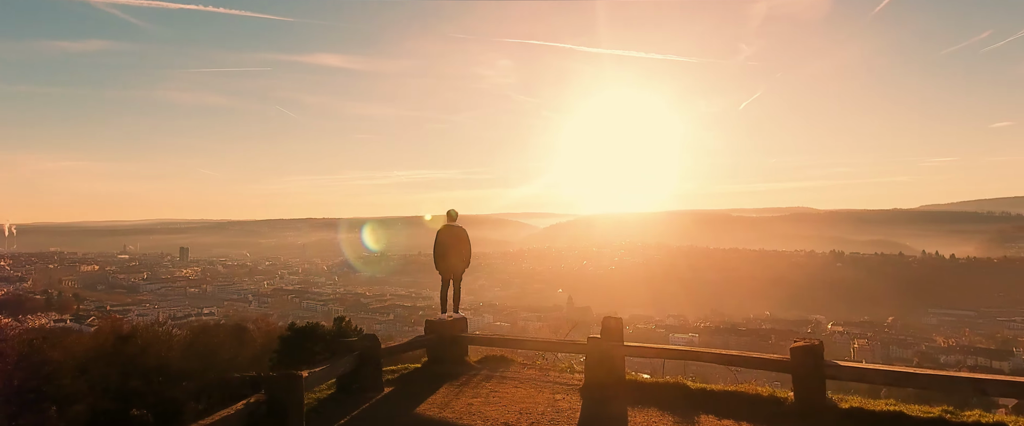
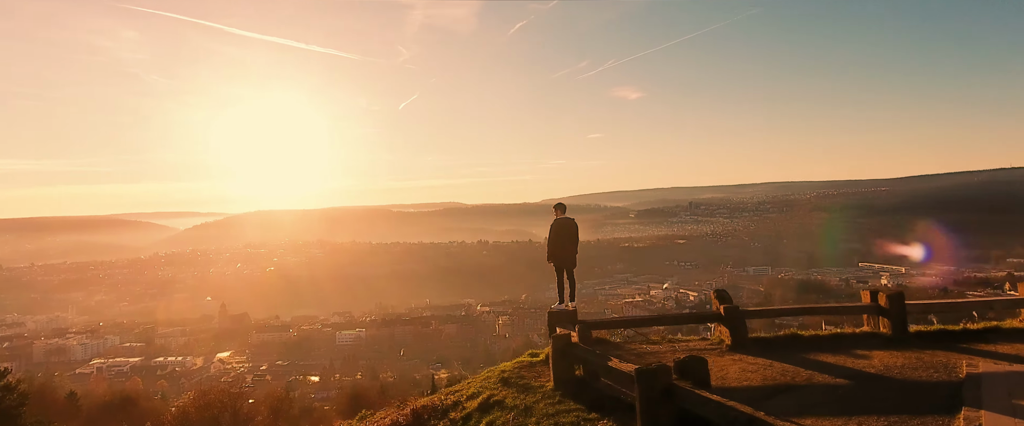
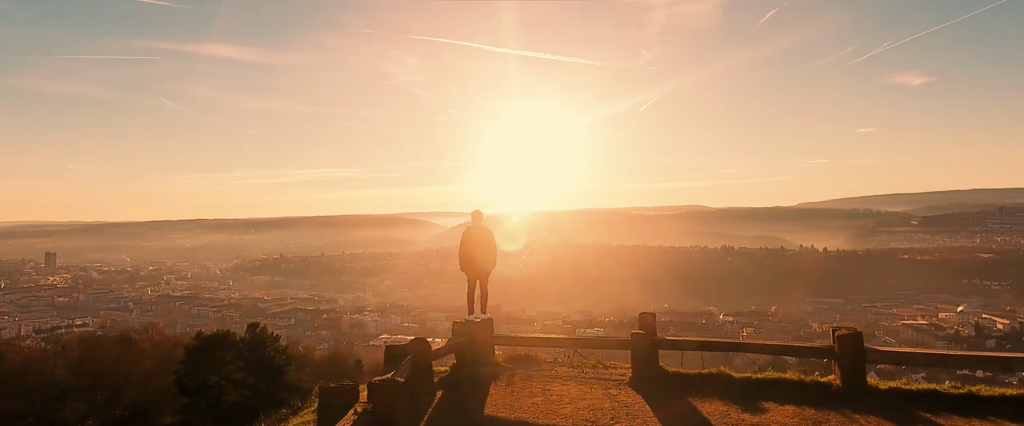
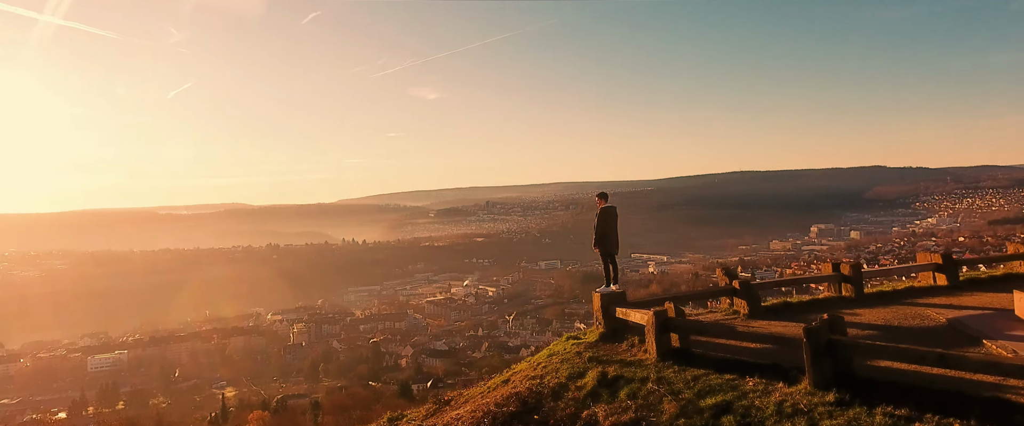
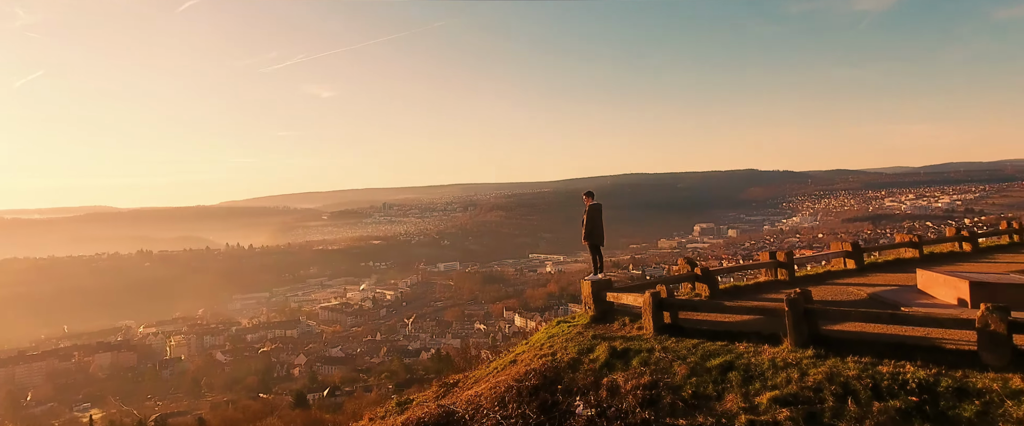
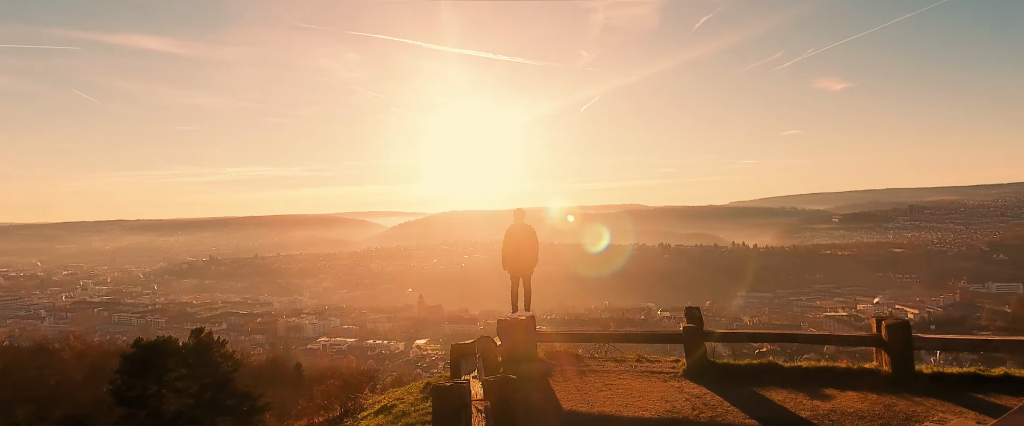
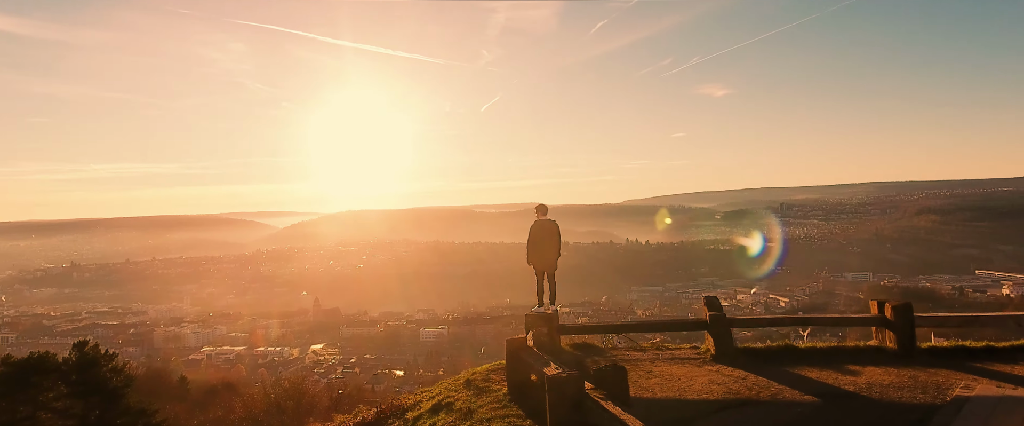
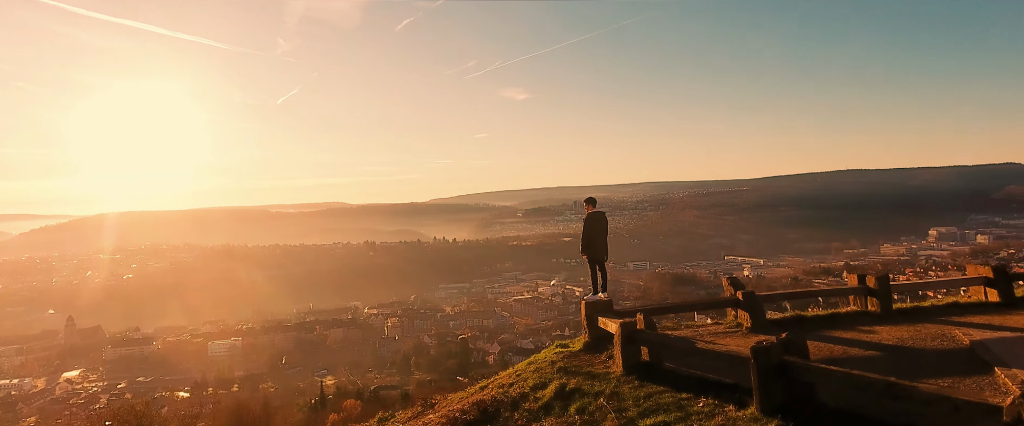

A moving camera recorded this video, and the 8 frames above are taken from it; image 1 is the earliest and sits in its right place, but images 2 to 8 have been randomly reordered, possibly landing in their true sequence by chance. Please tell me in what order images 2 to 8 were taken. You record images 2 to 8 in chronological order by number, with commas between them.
3, 6, 7, 2, 8, 4, 5
